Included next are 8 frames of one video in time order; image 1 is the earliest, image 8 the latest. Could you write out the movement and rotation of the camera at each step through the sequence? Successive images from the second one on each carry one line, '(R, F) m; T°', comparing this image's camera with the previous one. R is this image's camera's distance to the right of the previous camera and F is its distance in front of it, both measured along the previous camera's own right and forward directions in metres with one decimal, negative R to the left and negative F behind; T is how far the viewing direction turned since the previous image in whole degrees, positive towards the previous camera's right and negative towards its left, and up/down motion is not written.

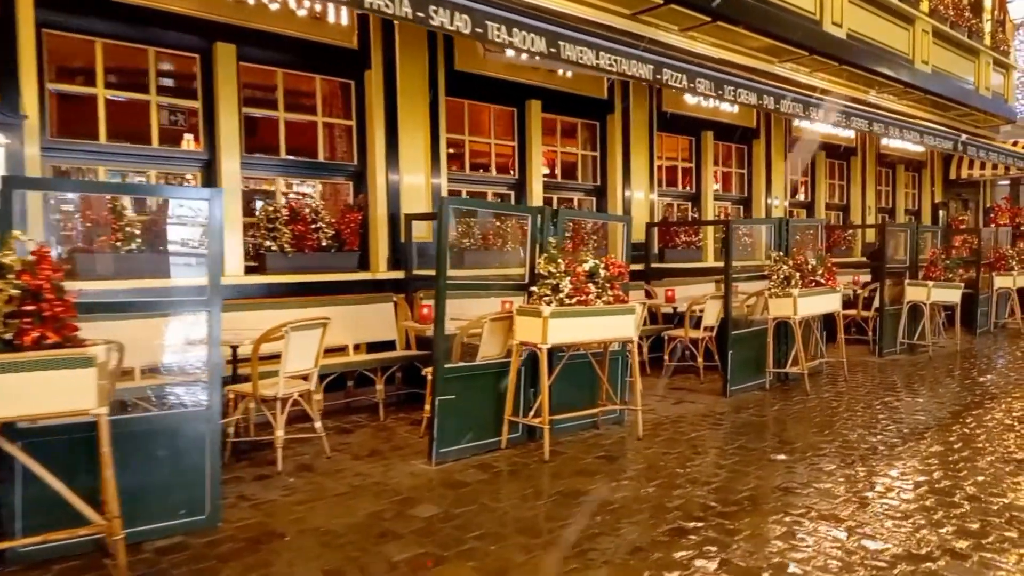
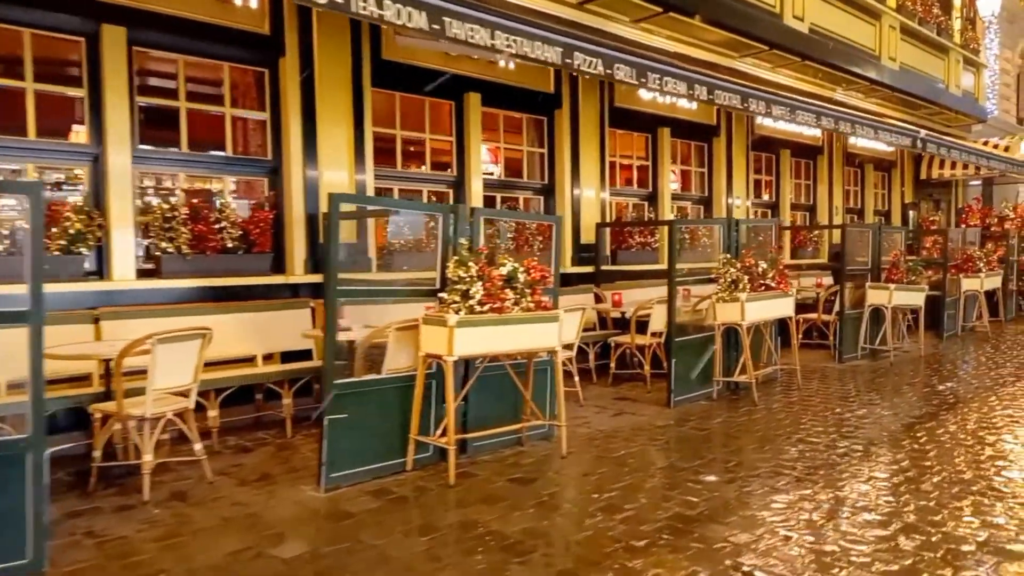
(+0.5, +0.5) m; +1°
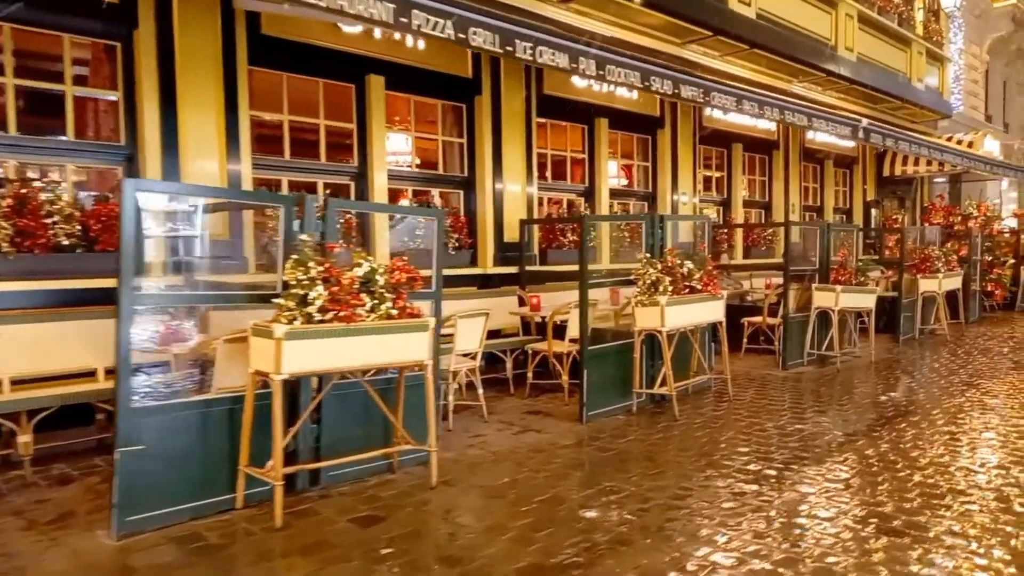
(+0.8, +0.7) m; +1°
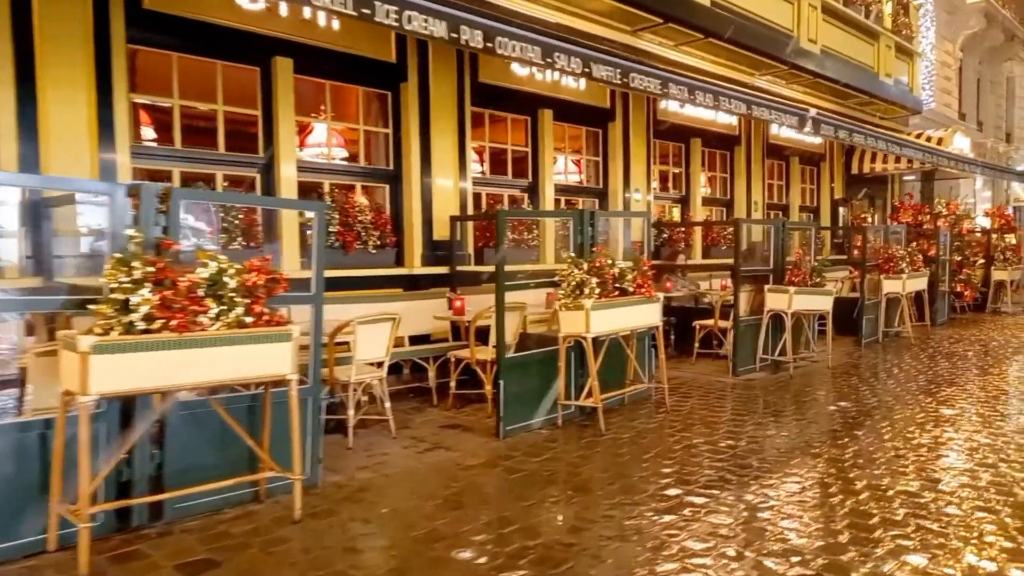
(+0.6, +0.6) m; +1°
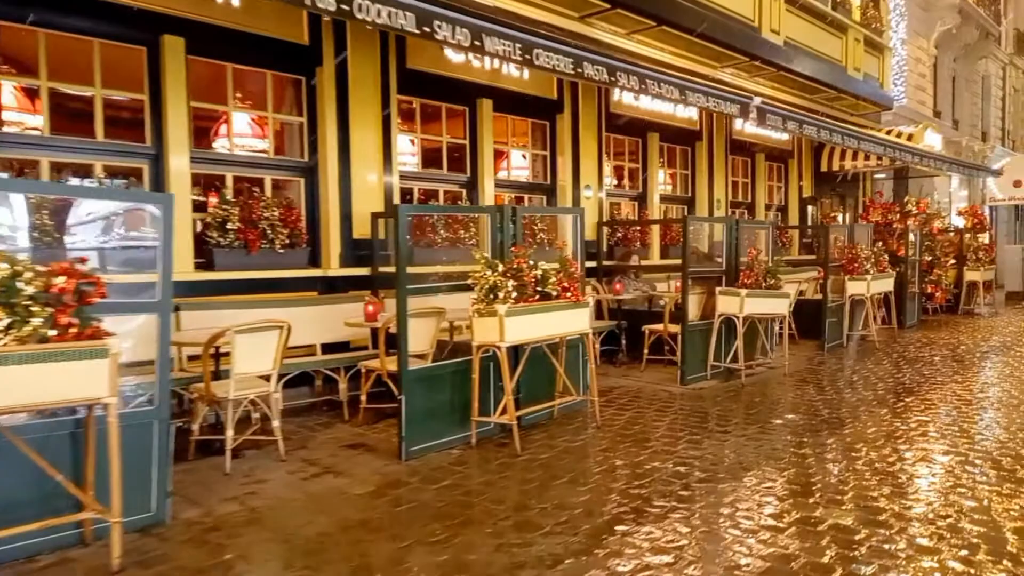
(+0.6, +0.6) m; +1°
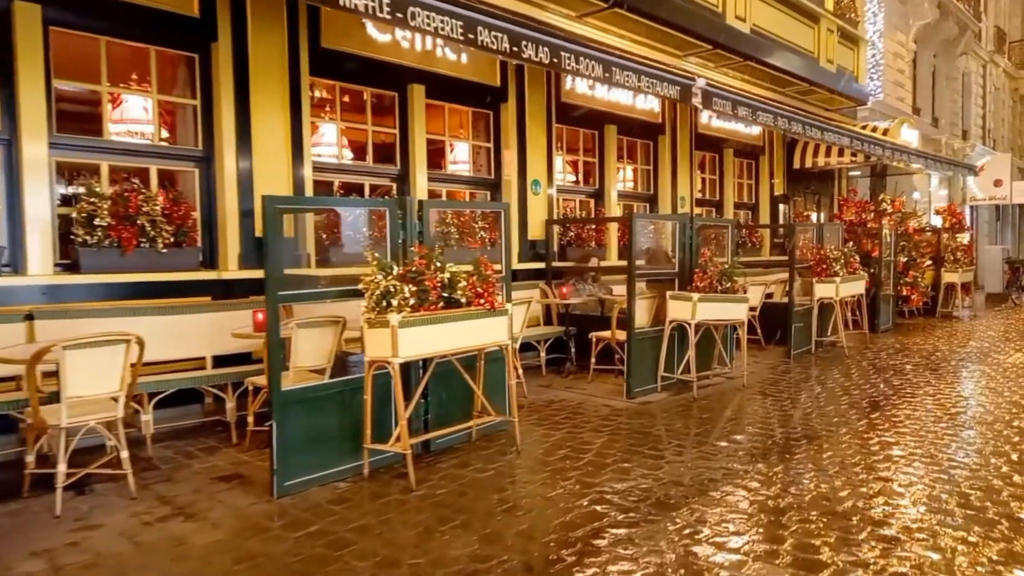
(+0.6, +0.7) m; +1°
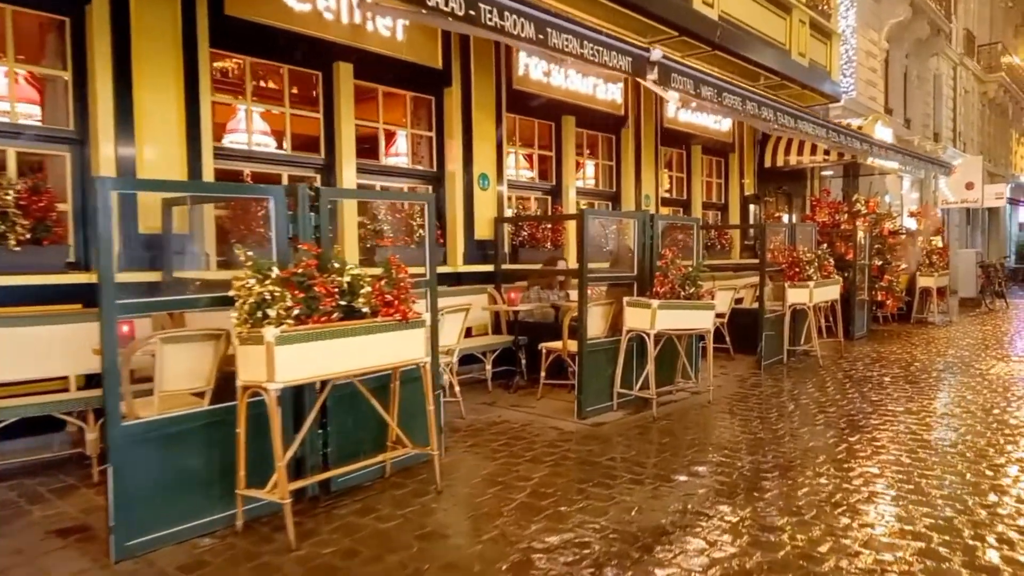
(+0.3, +0.8) m; +2°
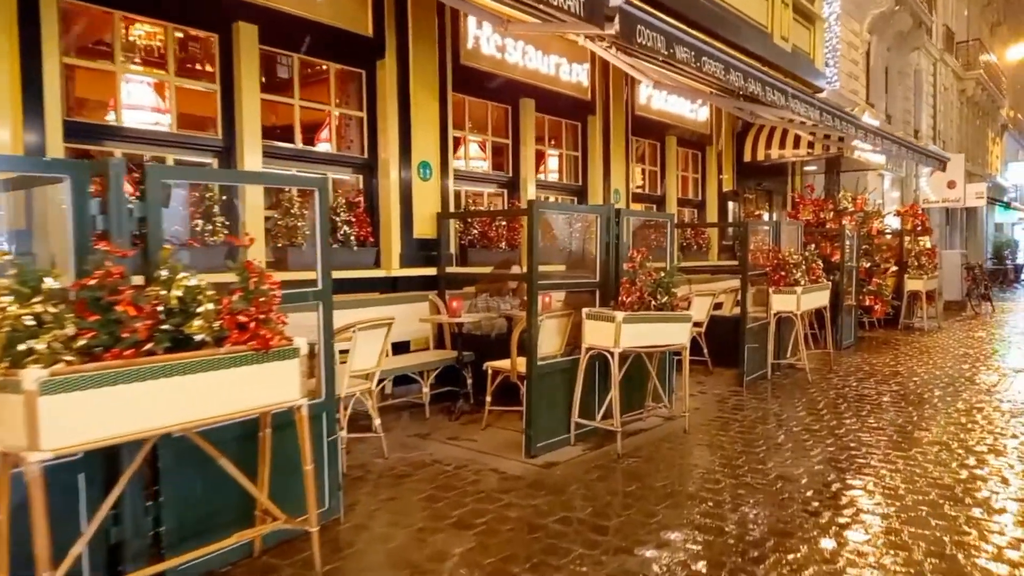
(+0.3, +1.1) m; +2°
